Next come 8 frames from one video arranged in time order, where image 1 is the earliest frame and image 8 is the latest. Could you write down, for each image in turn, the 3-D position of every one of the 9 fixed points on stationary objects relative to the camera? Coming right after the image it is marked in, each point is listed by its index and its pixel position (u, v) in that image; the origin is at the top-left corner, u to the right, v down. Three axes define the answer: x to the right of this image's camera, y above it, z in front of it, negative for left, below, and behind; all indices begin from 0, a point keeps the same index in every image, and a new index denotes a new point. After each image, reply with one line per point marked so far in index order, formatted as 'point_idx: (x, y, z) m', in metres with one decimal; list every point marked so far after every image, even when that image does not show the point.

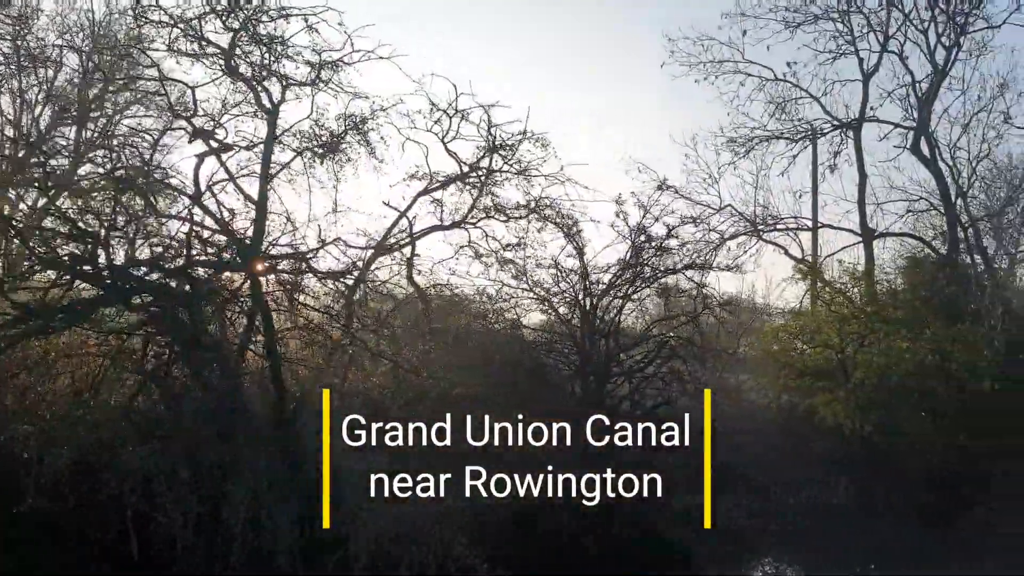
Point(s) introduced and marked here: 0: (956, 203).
0: (+8.0, +1.5, +18.5) m
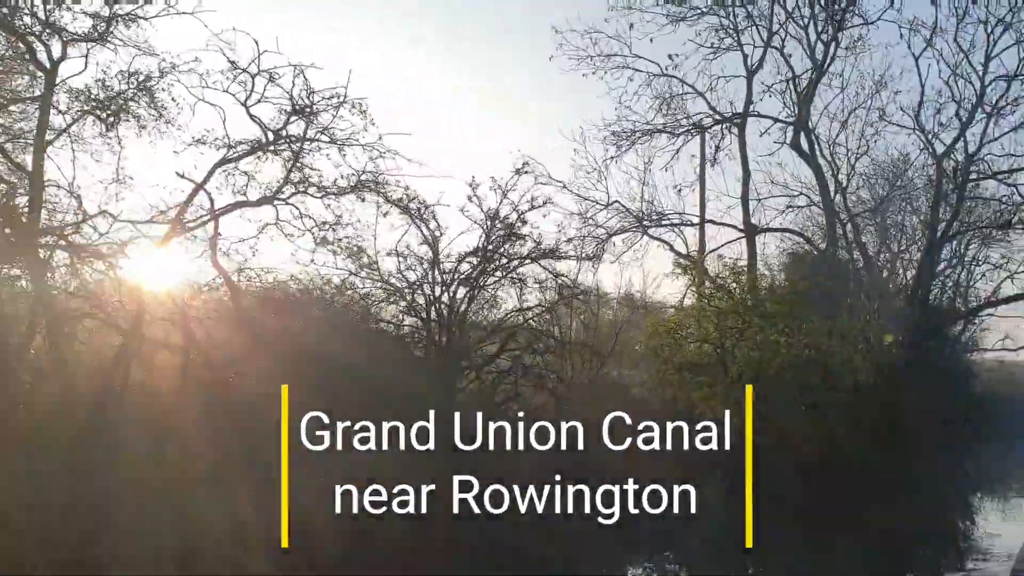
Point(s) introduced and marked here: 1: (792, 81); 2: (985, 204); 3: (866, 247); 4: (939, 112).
0: (+5.9, +1.6, +18.6) m
1: (+4.9, +3.7, +18.1) m
2: (+8.5, +1.6, +18.4) m
3: (+6.5, +0.7, +18.7) m
4: (+7.3, +3.0, +17.5) m
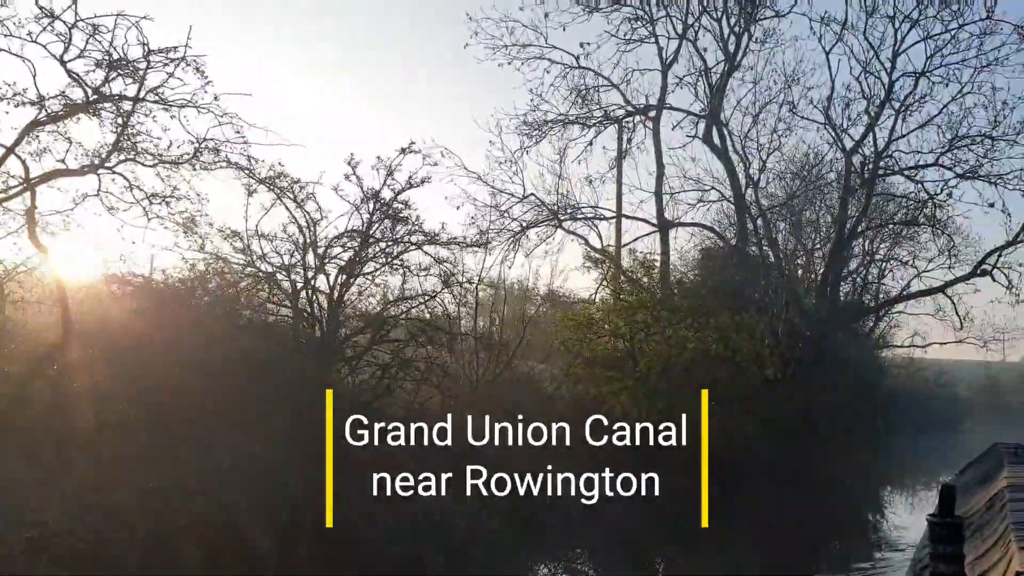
0: (+4.2, +1.7, +18.5) m
1: (+3.4, +3.8, +18.0) m
2: (+6.9, +1.6, +18.5) m
3: (+4.8, +0.8, +18.6) m
4: (+5.7, +3.1, +17.5) m
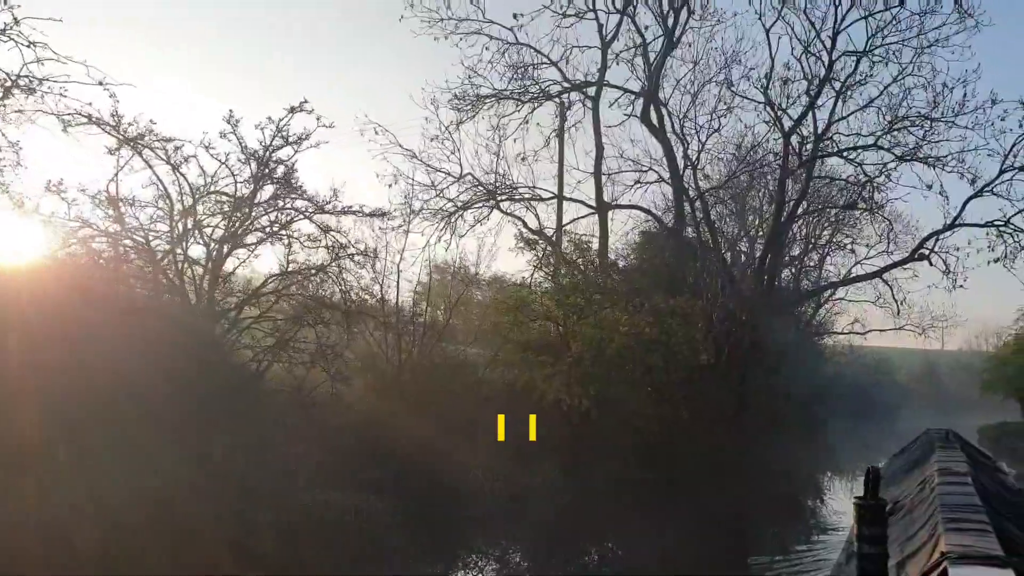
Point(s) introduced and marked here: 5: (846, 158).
0: (+3.0, +2.0, +18.1) m
1: (+2.2, +4.1, +17.5) m
2: (+5.7, +1.9, +18.2) m
3: (+3.6, +1.1, +18.2) m
4: (+4.6, +3.3, +17.1) m
5: (+5.6, +2.2, +17.2) m
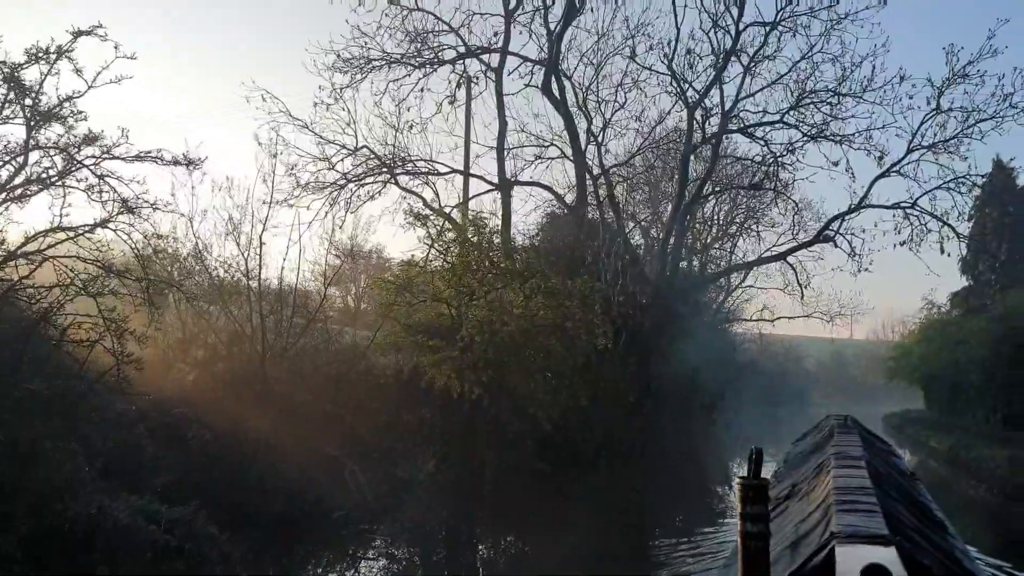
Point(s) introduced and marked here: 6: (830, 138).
0: (+1.3, +2.3, +17.2) m
1: (+0.5, +4.4, +16.5) m
2: (+3.9, +2.2, +17.6) m
3: (+1.8, +1.4, +17.4) m
4: (+2.9, +3.6, +16.4) m
5: (+3.9, +2.5, +16.5) m
6: (+4.7, +2.2, +15.0) m
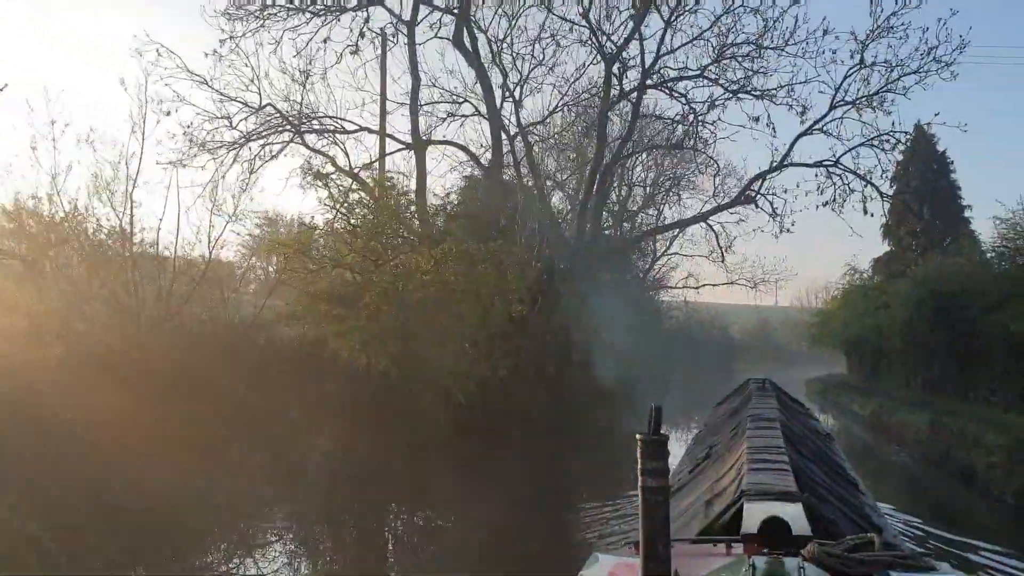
0: (-0.2, +2.9, +16.4) m
1: (-0.9, +4.9, +15.6) m
2: (+2.4, +2.8, +16.9) m
3: (+0.4, +2.0, +16.6) m
4: (+1.5, +4.2, +15.6) m
5: (+2.5, +3.0, +15.8) m
6: (+3.4, +2.7, +14.4) m
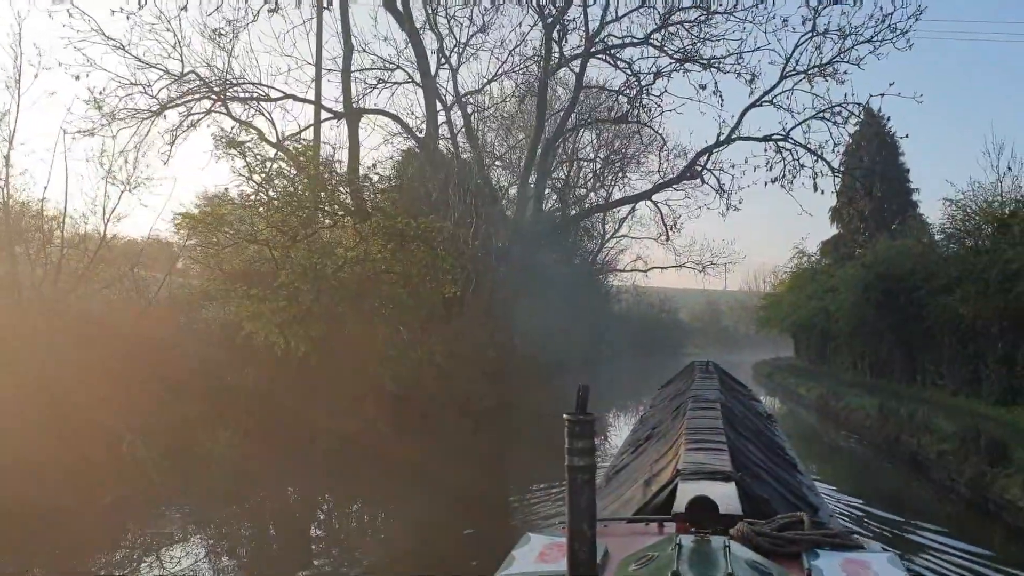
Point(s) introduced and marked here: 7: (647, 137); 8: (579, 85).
0: (-1.2, +3.2, +15.5) m
1: (-1.8, +5.2, +14.6) m
2: (+1.4, +3.1, +16.1) m
3: (-0.6, +2.3, +15.7) m
4: (+0.6, +4.5, +14.7) m
5: (+1.6, +3.3, +15.0) m
6: (+2.5, +3.0, +13.6) m
7: (+2.2, +2.4, +16.7) m
8: (+1.0, +3.1, +15.8) m
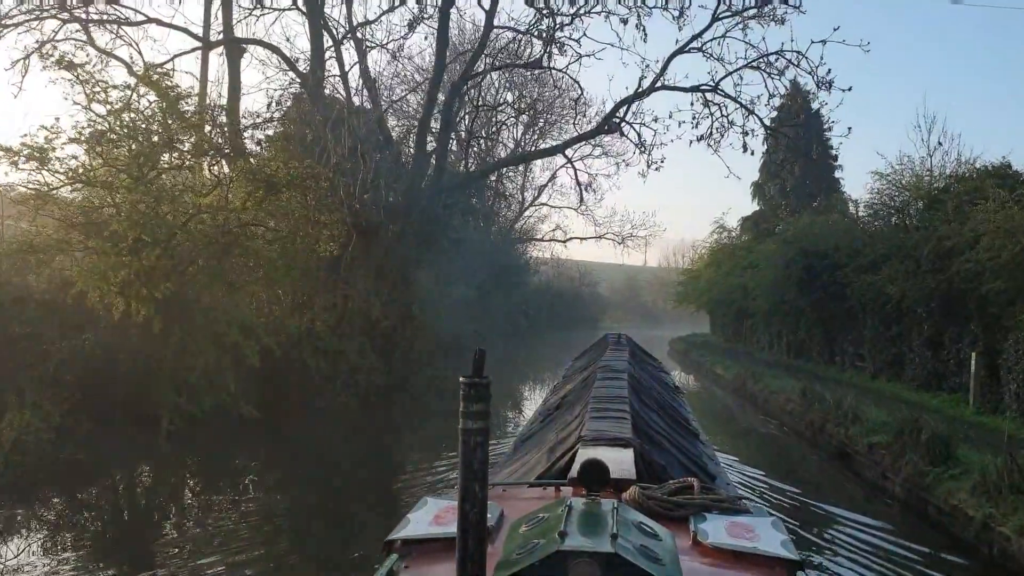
0: (-2.5, +3.7, +13.5) m
1: (-3.0, +5.8, +12.5) m
2: (0.0, +3.6, +14.4) m
3: (-2.0, +2.9, +13.9) m
4: (-0.6, +5.0, +12.9) m
5: (+0.3, +3.8, +13.3) m
6: (+1.3, +3.4, +12.0) m
7: (+0.8, +2.9, +15.0) m
8: (-0.3, +3.6, +14.0) m
